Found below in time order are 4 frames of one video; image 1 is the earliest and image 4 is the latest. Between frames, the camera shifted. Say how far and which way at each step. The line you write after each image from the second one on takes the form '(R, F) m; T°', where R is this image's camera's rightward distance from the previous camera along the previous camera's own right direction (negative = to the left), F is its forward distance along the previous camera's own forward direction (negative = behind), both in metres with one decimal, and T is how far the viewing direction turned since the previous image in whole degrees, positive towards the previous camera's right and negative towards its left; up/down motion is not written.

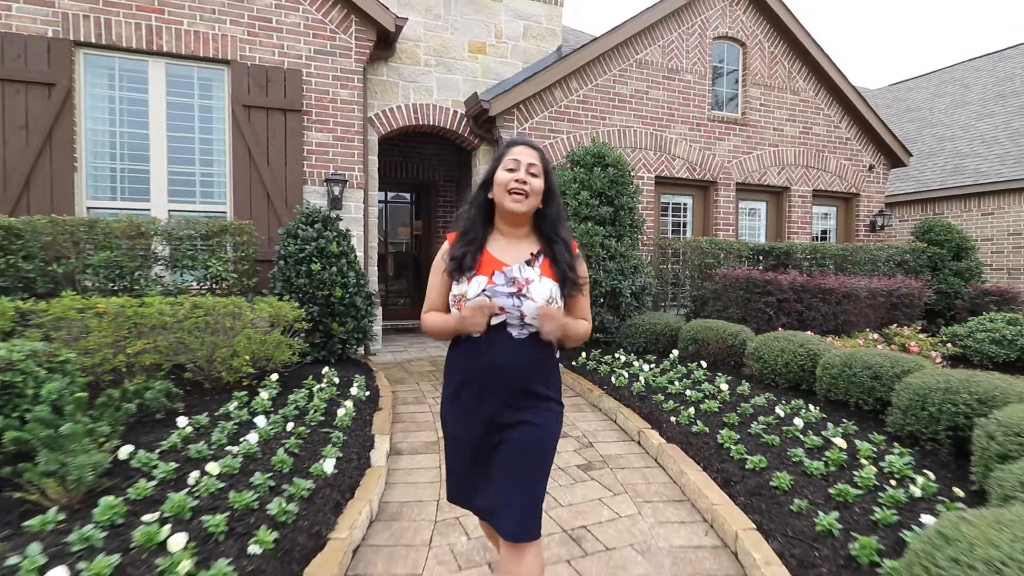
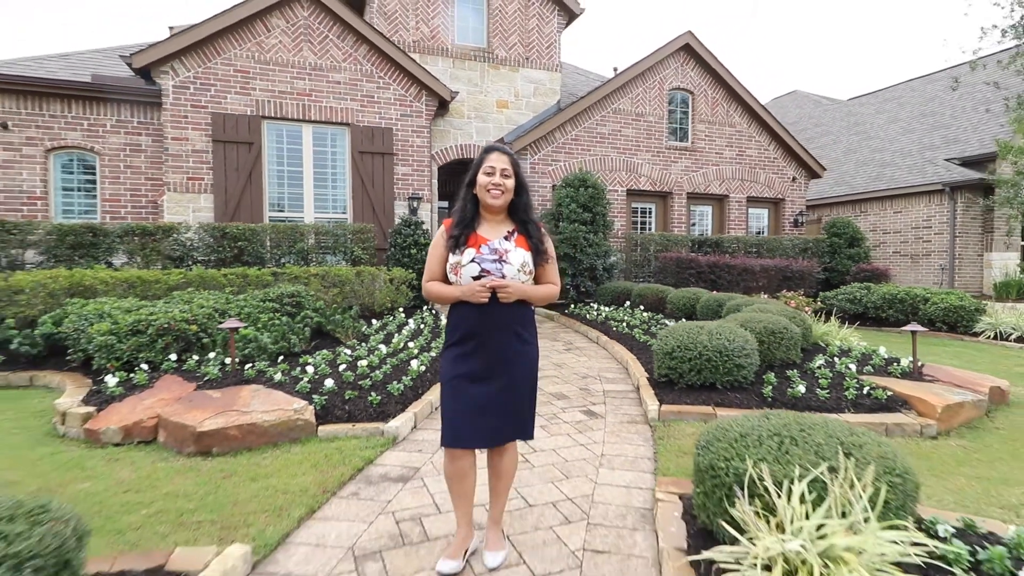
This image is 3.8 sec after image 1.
(-0.1, -3.1) m; -1°
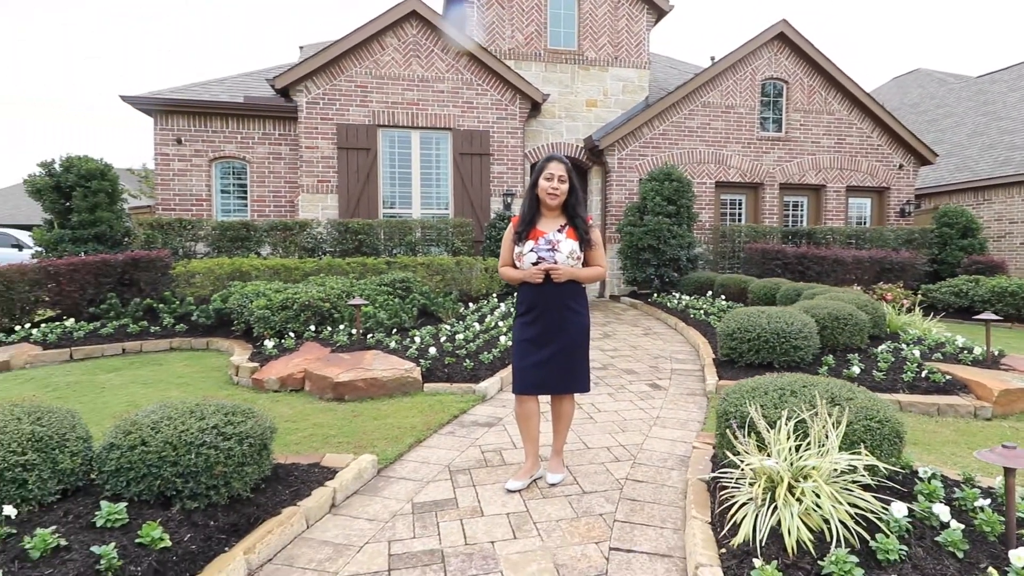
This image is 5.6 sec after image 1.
(+0.2, -0.6) m; -10°
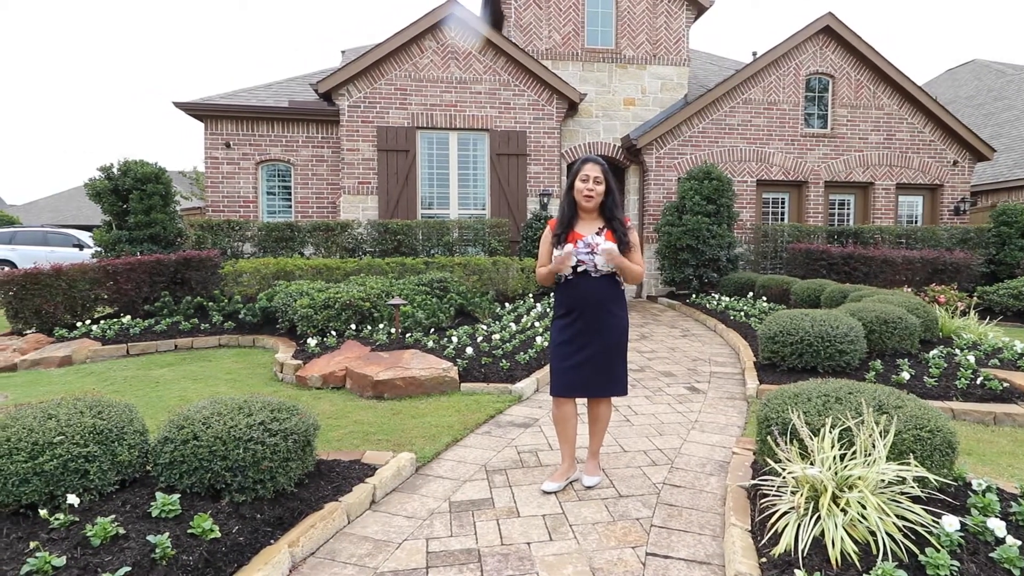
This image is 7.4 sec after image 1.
(0.0, 0.0) m; -4°
